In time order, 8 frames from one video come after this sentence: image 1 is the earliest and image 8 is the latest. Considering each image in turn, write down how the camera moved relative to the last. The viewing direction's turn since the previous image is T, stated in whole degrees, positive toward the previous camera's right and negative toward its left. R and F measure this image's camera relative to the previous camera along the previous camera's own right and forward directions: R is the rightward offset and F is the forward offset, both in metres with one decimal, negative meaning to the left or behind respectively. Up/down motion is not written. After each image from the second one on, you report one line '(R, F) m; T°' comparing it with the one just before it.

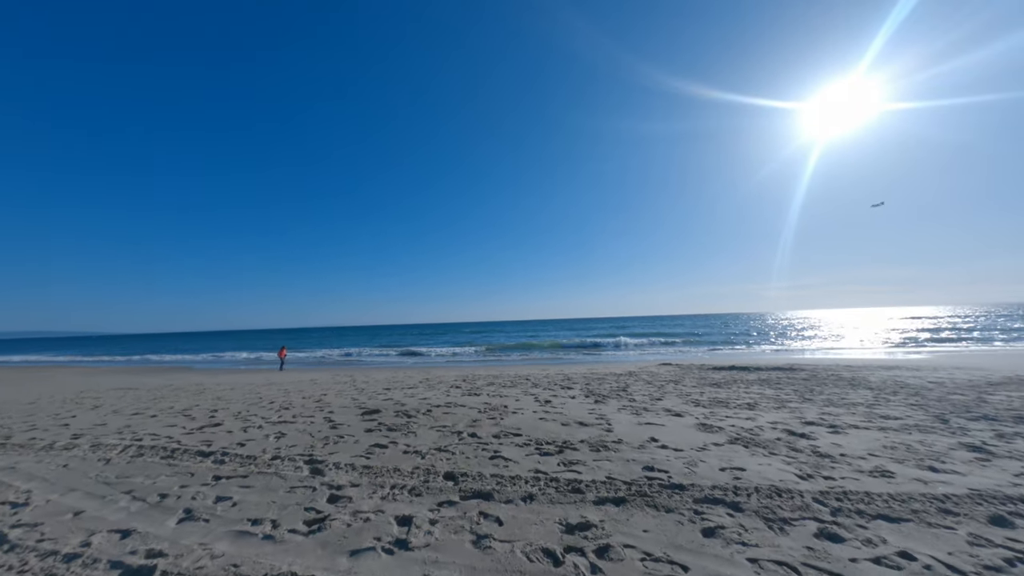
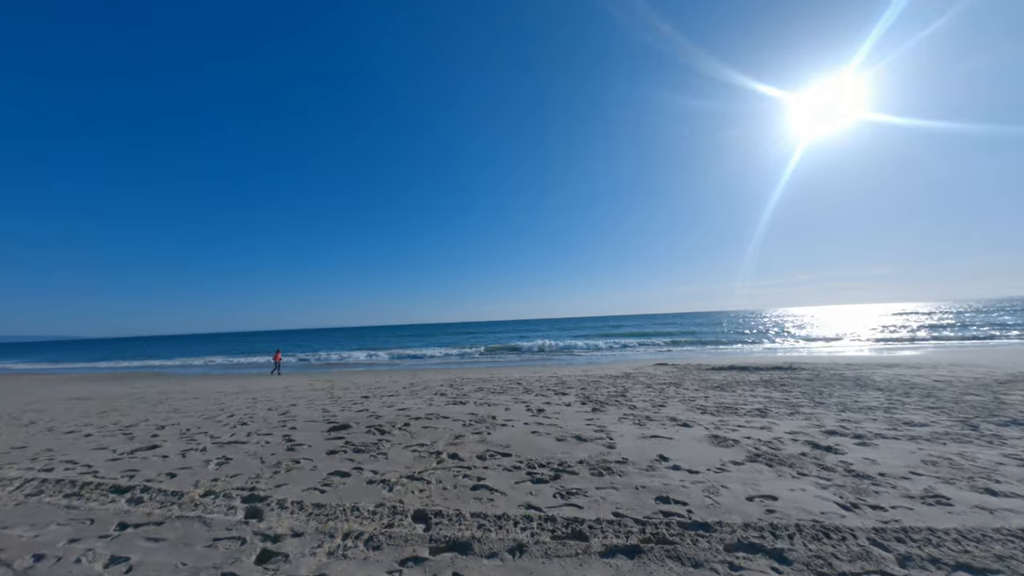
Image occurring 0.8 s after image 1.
(+0.1, +0.7) m; +1°
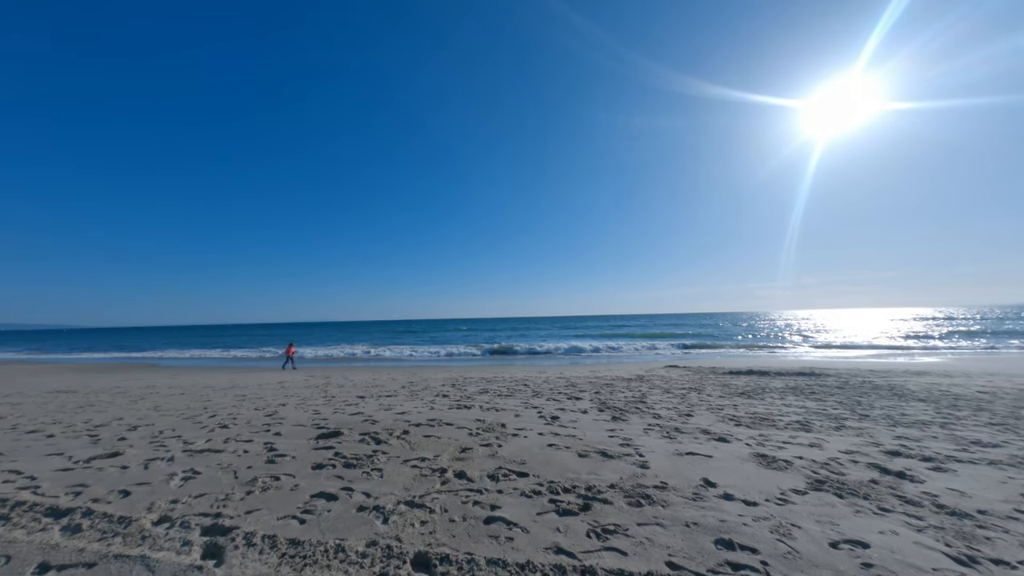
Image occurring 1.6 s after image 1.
(-0.2, +0.6) m; 0°
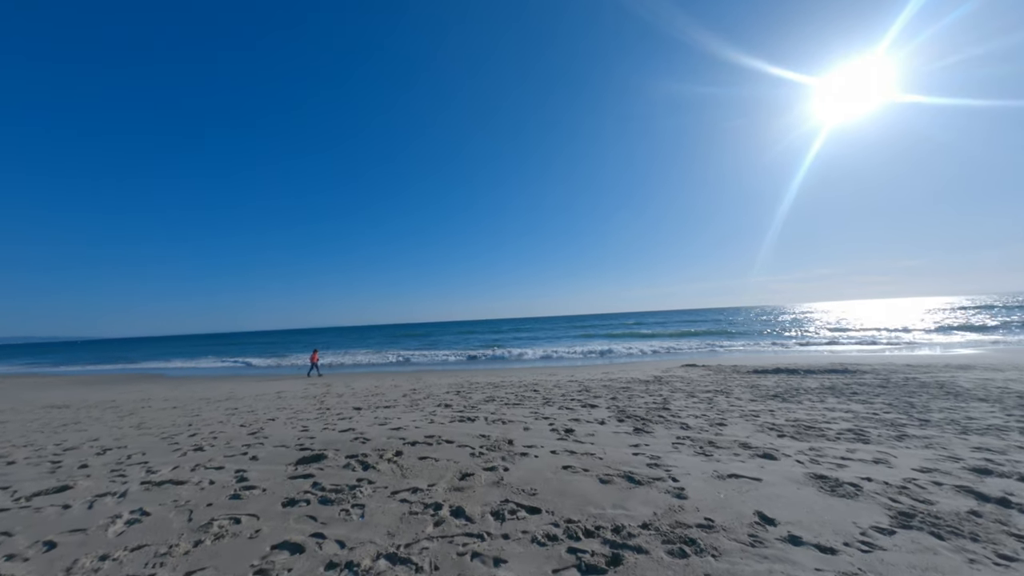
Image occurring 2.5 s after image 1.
(0.0, +0.6) m; -1°
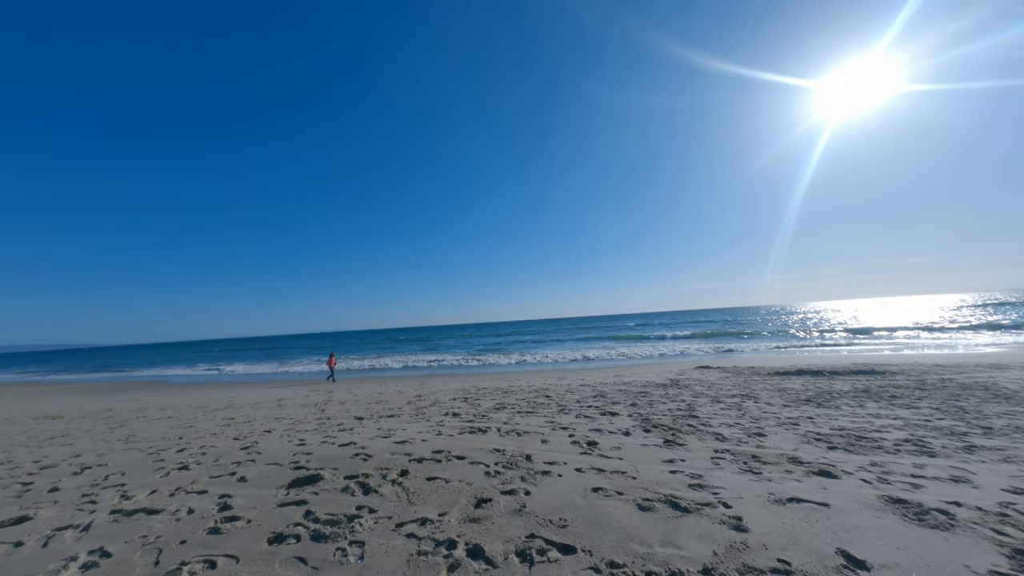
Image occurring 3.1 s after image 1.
(-0.2, +0.5) m; 0°
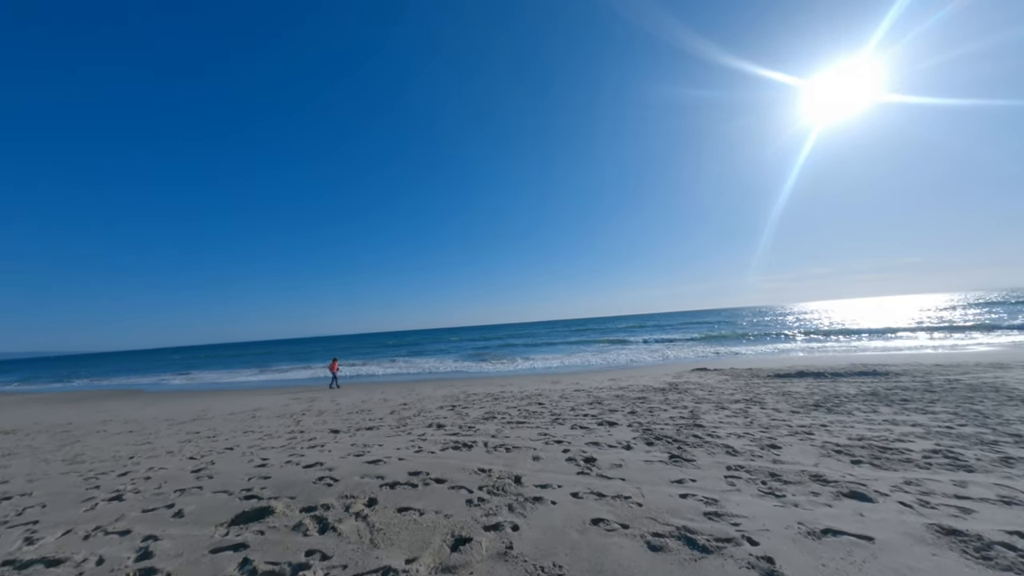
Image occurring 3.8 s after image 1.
(+0.1, +0.5) m; +1°
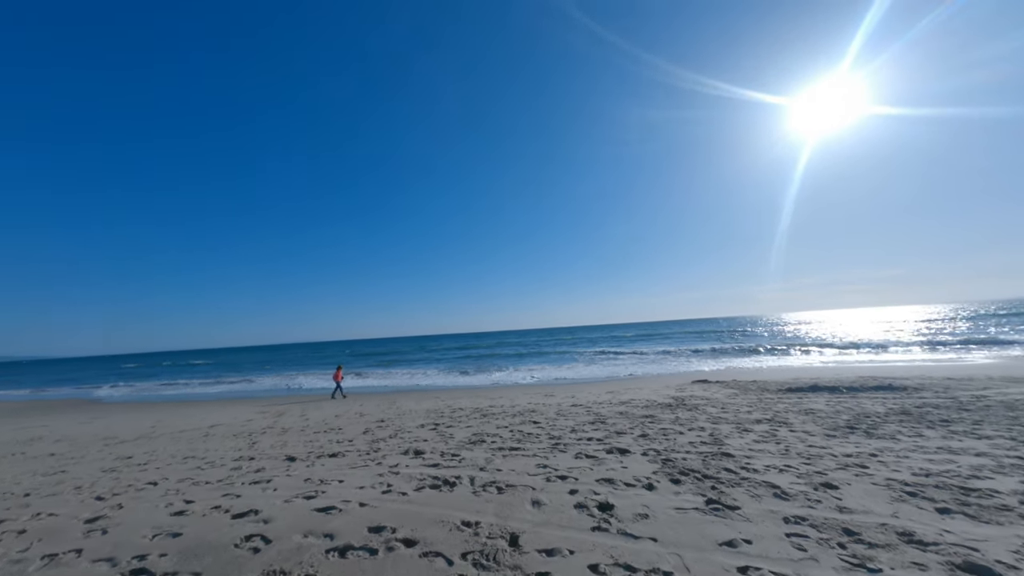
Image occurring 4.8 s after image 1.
(-0.1, +0.9) m; +2°
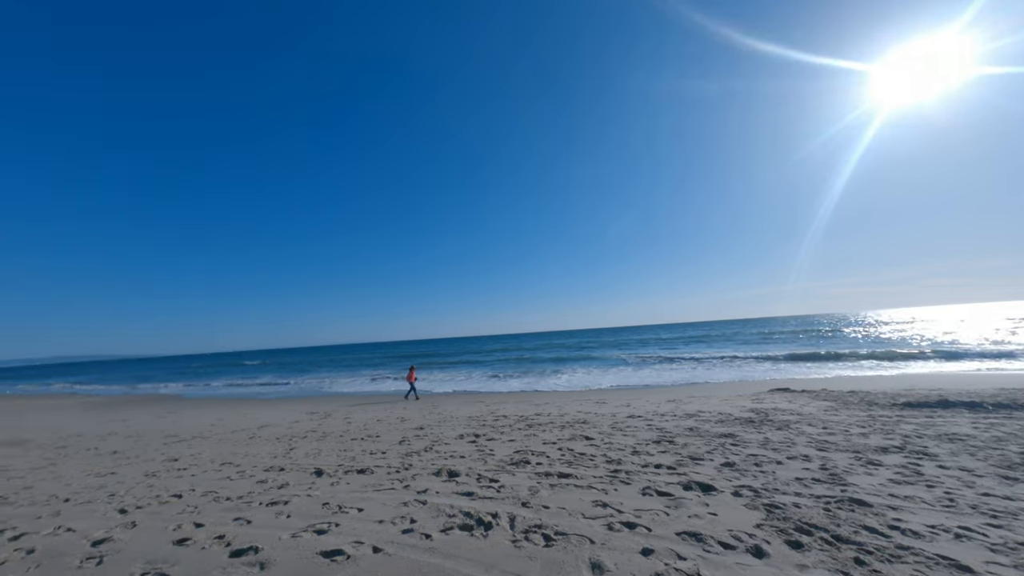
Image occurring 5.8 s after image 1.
(0.0, +0.8) m; -7°
